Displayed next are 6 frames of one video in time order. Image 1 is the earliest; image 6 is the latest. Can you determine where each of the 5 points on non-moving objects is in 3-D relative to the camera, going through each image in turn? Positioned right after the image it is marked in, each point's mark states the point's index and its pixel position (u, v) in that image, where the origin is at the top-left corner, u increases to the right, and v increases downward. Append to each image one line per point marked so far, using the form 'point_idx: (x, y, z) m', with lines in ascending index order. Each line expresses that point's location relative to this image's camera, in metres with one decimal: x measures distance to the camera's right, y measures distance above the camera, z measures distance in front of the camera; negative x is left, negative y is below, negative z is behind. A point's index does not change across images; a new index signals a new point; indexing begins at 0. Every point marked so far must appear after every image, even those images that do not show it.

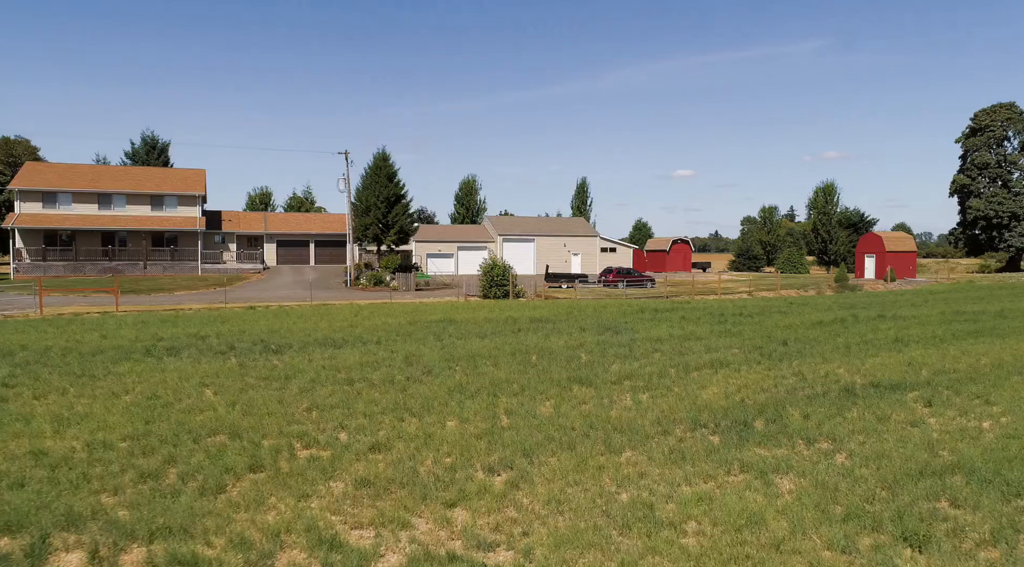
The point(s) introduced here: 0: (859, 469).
0: (+3.7, -2.0, +7.7) m
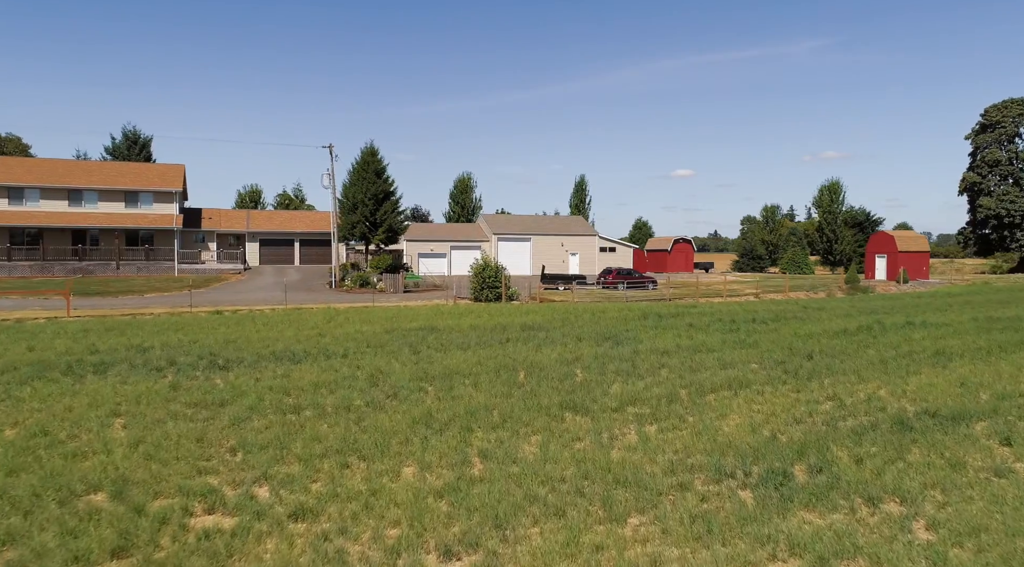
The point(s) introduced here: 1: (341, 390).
0: (+3.4, -2.1, +5.6) m
1: (-2.7, -1.7, +11.4) m
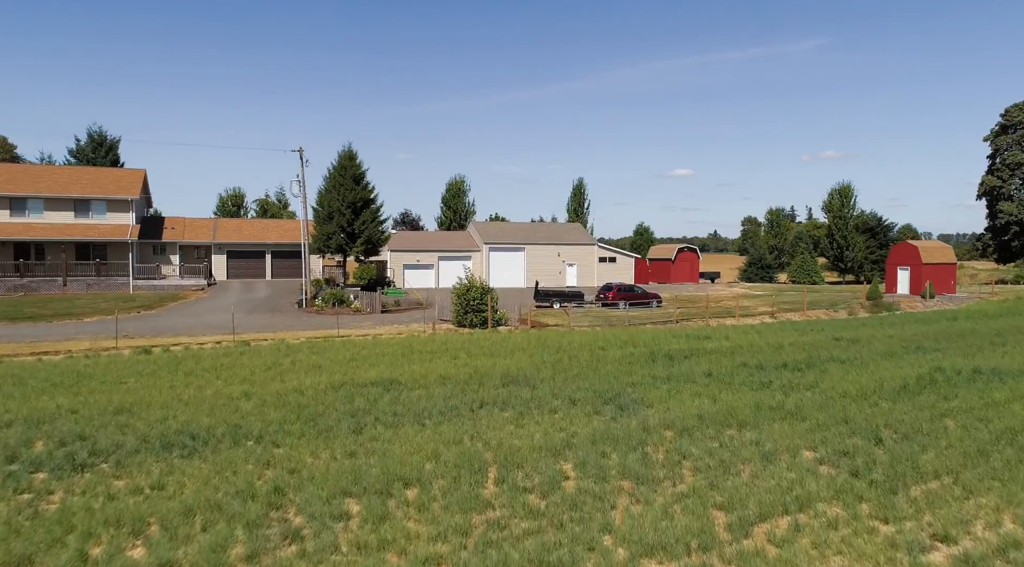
0: (+3.0, -3.0, +2.0) m
1: (-3.1, -2.6, +7.8) m
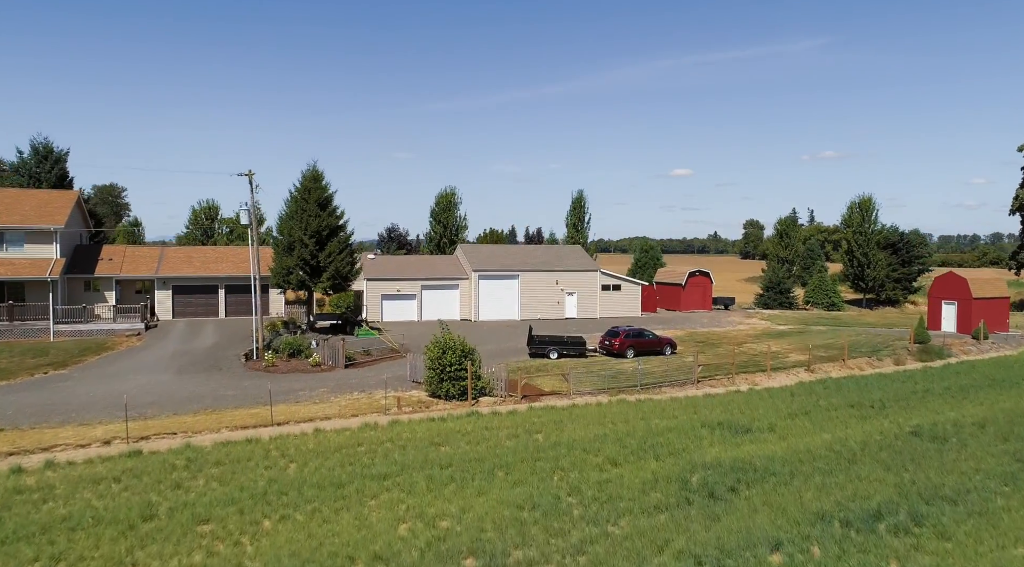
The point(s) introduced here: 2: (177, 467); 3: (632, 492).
0: (+2.6, -4.9, -3.3) m
1: (-3.5, -4.5, +2.5) m
2: (-6.8, -3.7, +14.7) m
3: (+2.2, -3.8, +13.3) m
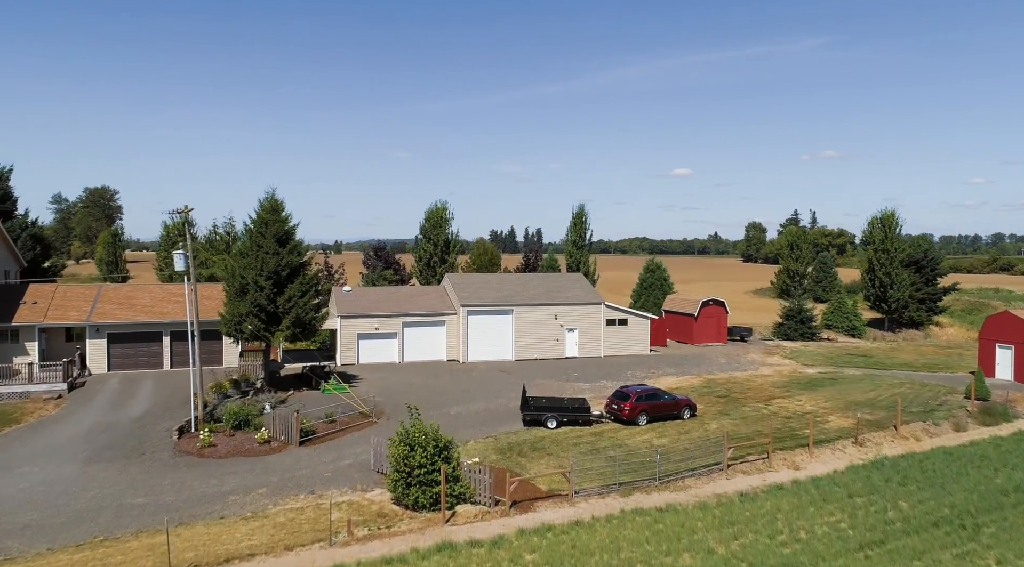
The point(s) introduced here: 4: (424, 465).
0: (+2.2, -6.8, -8.1) m
1: (-3.9, -6.4, -2.3) m
2: (-7.1, -5.6, +9.9) m
3: (+1.8, -5.7, +8.5) m
4: (-2.1, -4.4, +17.8) m
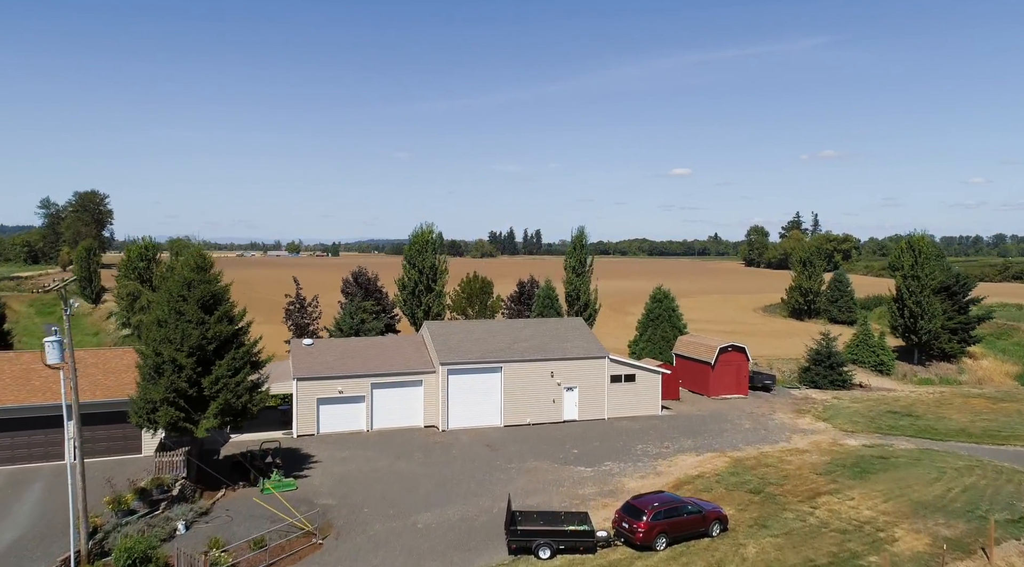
0: (+1.8, -9.2, -13.8) m
1: (-4.4, -8.8, -8.0) m
2: (-7.6, -8.0, +4.2) m
3: (+1.4, -8.1, +2.8) m
4: (-2.6, -6.8, +12.1) m
